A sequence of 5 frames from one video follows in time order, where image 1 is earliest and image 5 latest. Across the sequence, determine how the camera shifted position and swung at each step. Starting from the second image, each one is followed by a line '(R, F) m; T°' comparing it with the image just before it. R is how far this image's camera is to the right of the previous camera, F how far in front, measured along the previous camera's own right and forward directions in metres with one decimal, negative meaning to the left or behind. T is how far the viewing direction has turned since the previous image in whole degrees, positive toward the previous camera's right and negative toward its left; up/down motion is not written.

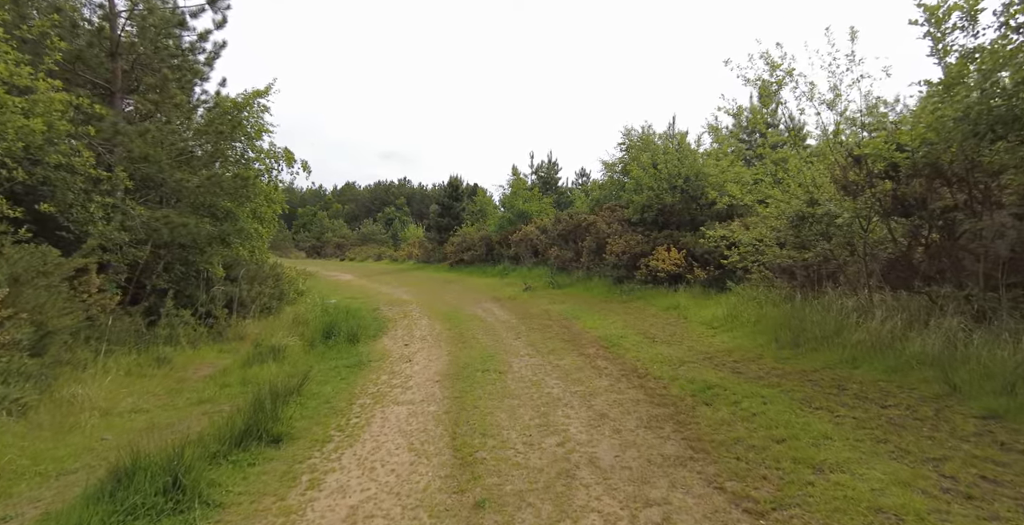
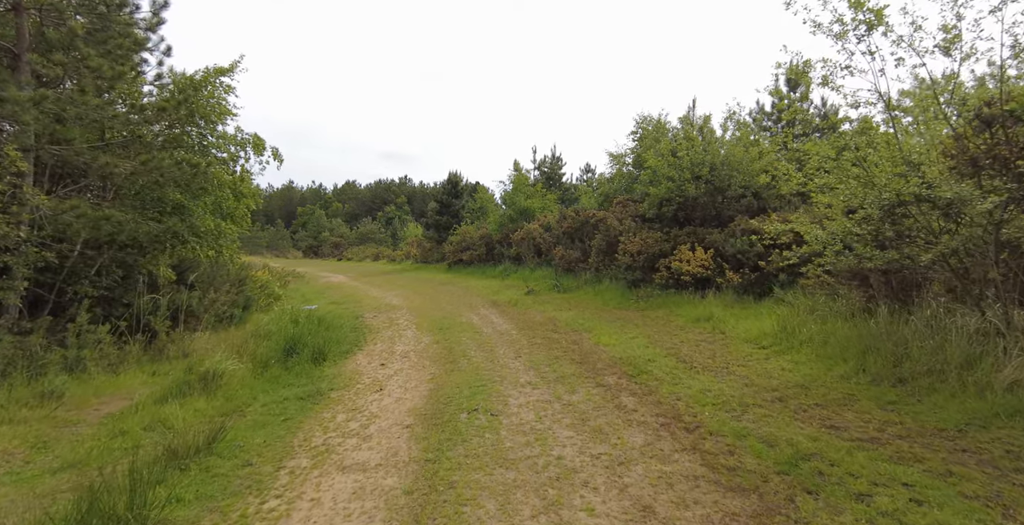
(+0.1, +1.6) m; 0°
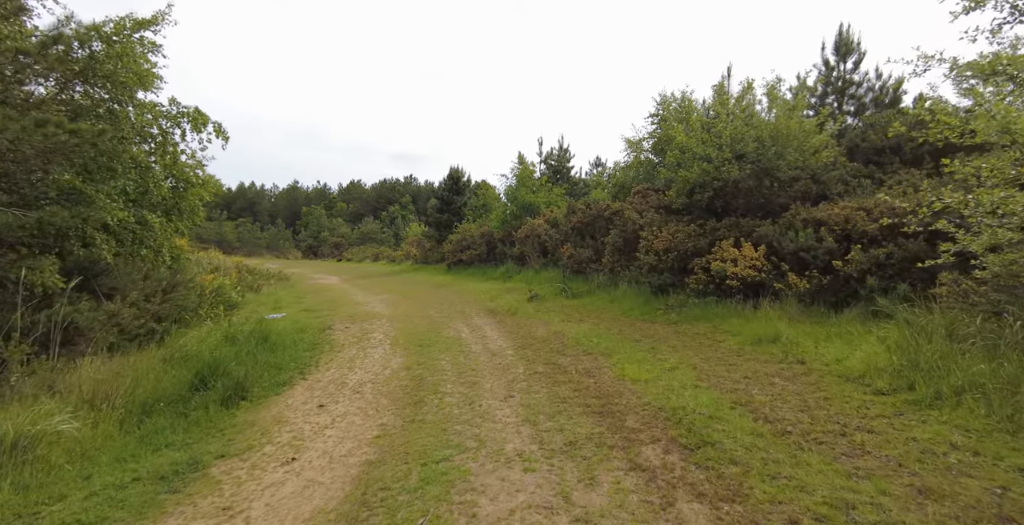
(+0.2, +2.2) m; -1°
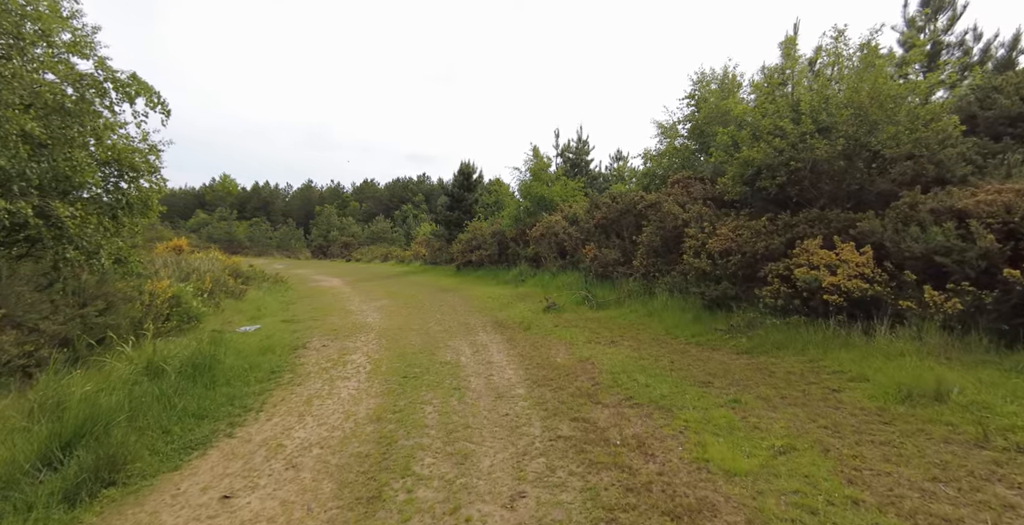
(0.0, +2.1) m; -2°
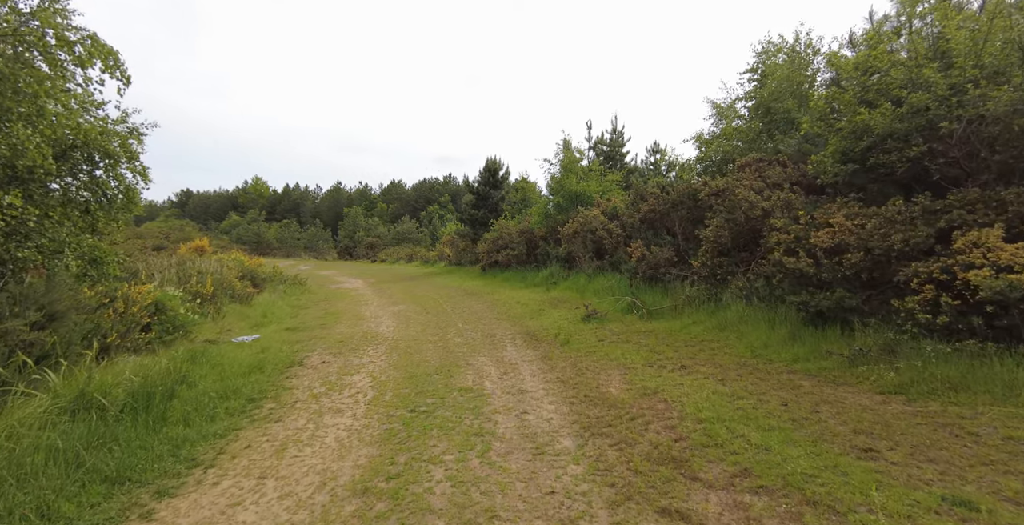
(-0.2, +1.7) m; -3°
